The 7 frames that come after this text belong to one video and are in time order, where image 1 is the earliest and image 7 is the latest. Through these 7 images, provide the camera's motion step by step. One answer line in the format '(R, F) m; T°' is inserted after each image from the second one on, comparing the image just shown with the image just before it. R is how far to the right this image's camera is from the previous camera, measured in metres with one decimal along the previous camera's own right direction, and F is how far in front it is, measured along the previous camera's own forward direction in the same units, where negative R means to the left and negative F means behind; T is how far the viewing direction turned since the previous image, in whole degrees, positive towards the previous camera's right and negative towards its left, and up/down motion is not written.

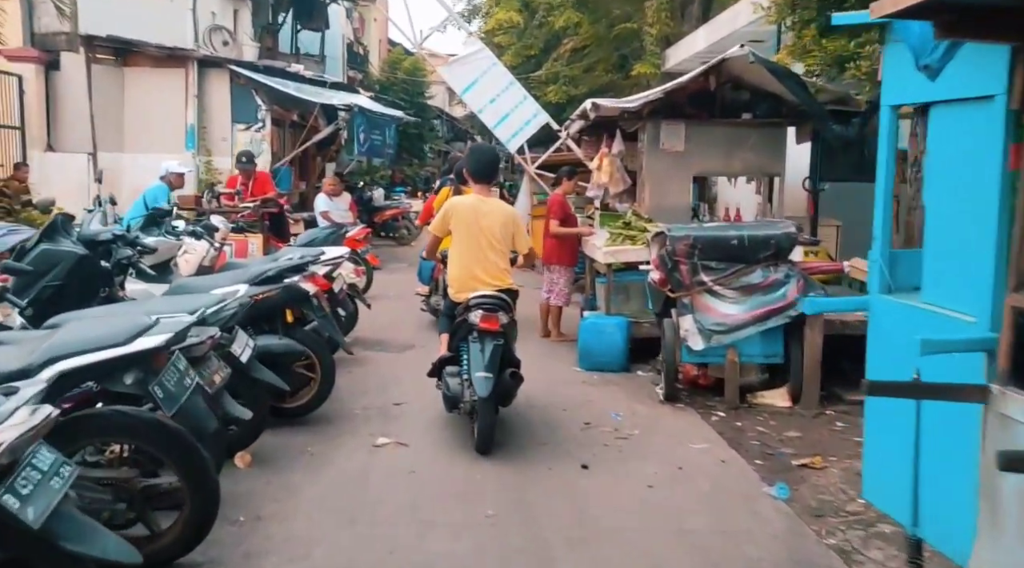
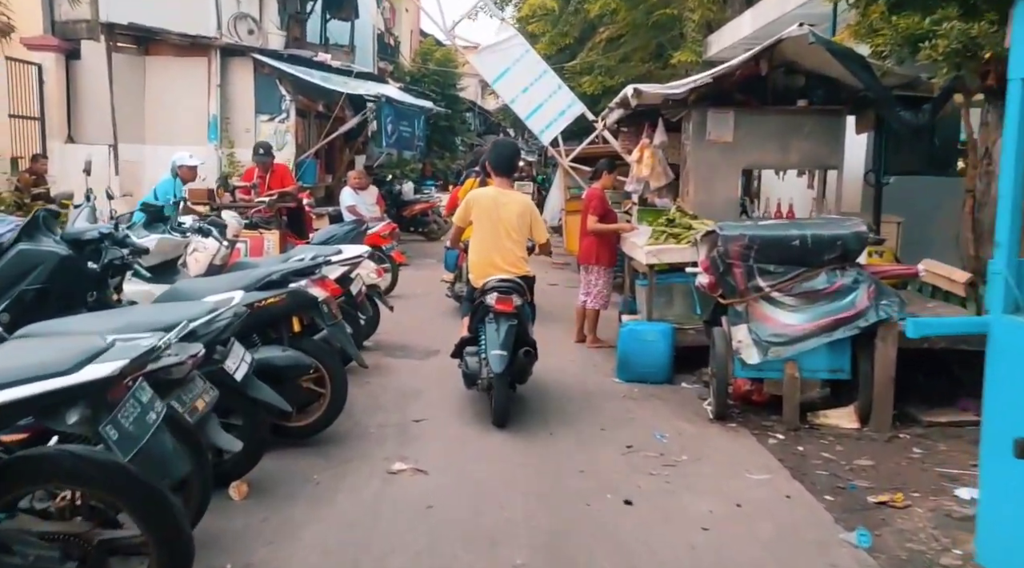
(0.0, +0.7) m; -2°
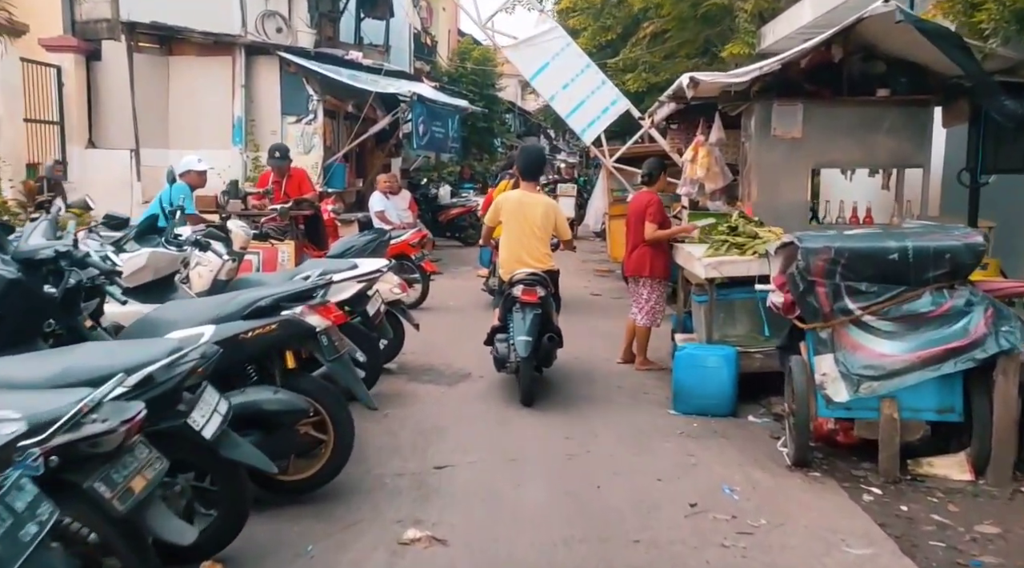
(0.0, +0.9) m; -3°
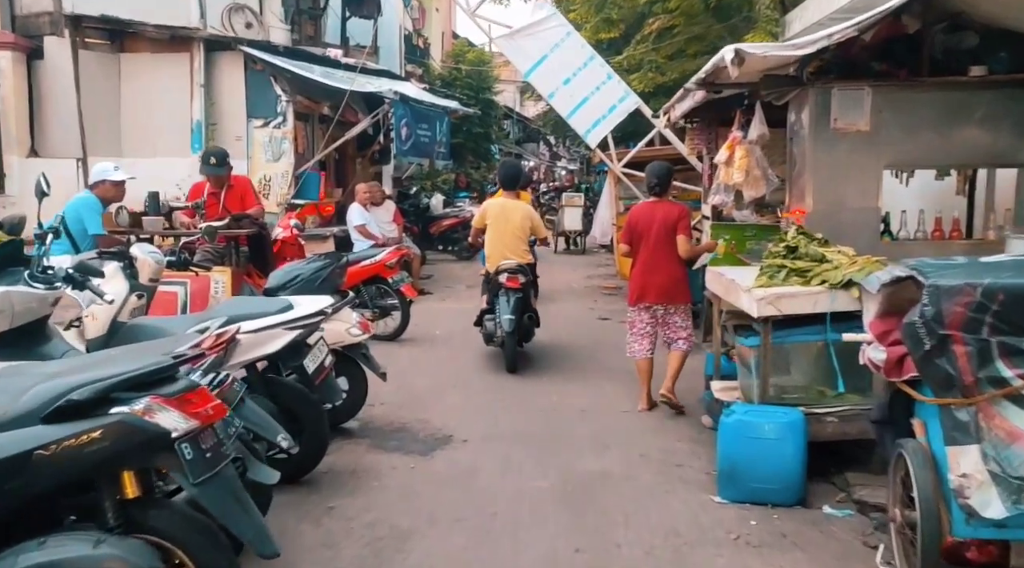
(+0.1, +1.6) m; 0°
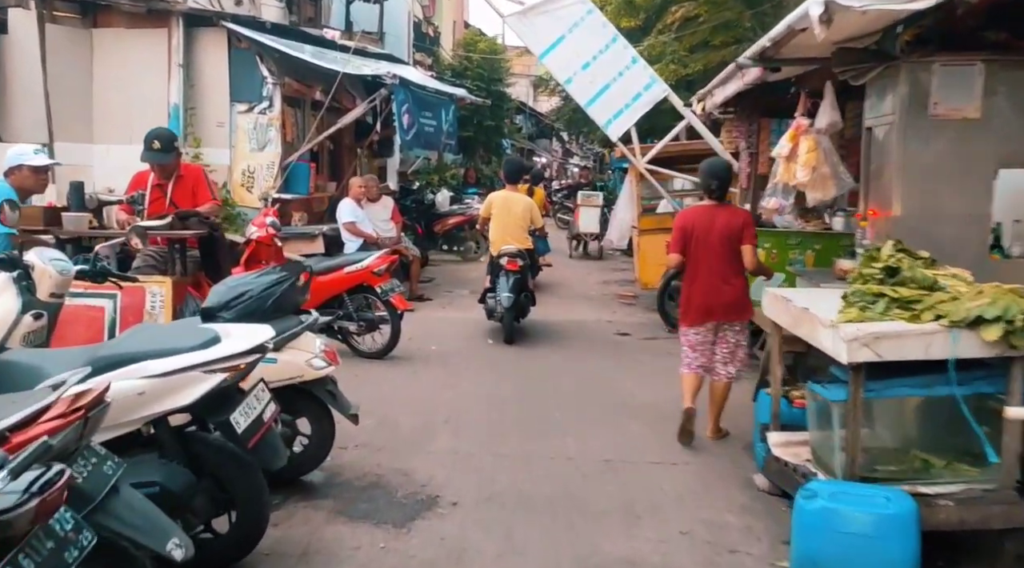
(0.0, +1.3) m; -1°
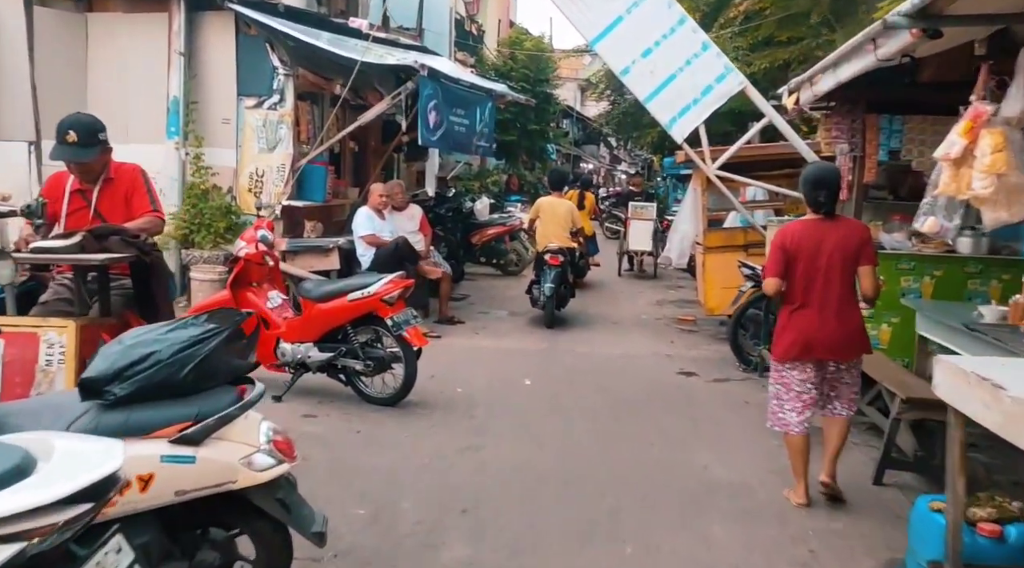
(0.0, +1.6) m; -3°
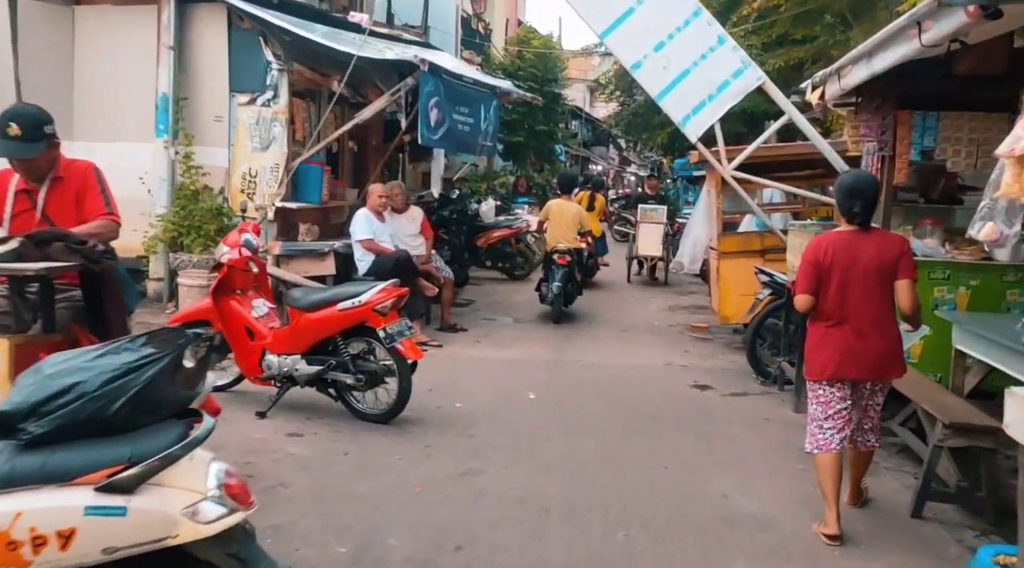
(0.0, +0.5) m; -1°
